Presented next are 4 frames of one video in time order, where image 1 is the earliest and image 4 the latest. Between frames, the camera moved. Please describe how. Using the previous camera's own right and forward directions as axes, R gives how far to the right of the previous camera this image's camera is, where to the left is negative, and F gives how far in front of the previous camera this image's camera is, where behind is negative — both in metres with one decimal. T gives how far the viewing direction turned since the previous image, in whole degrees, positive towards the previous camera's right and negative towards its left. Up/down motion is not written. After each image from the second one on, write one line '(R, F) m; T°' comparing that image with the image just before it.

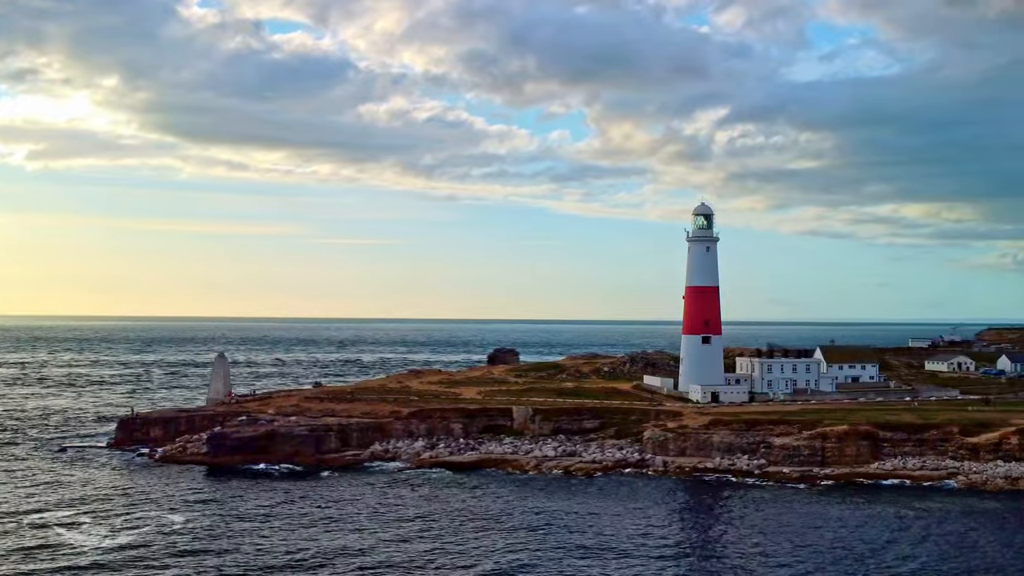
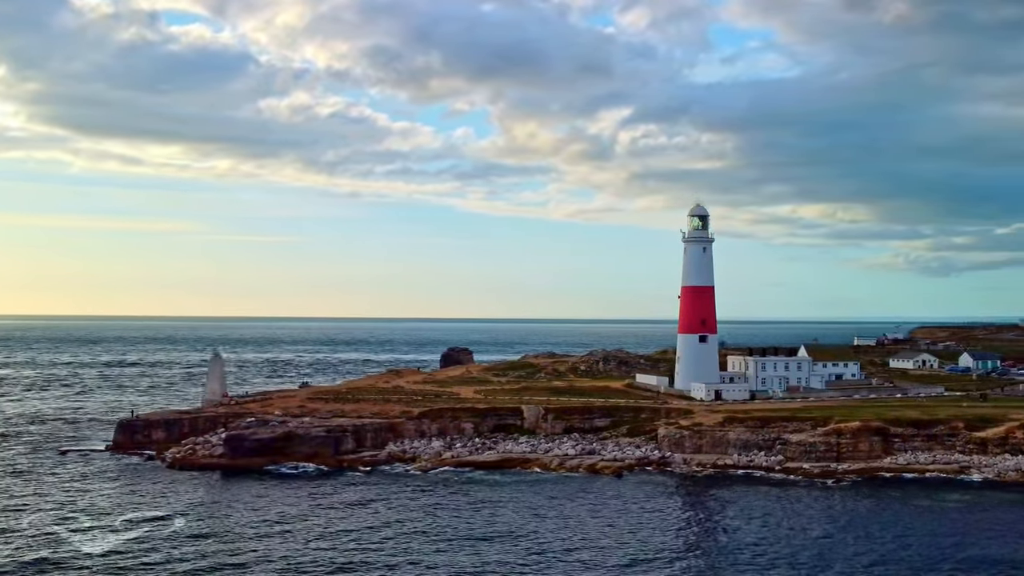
(-5.1, 0.0) m; +3°
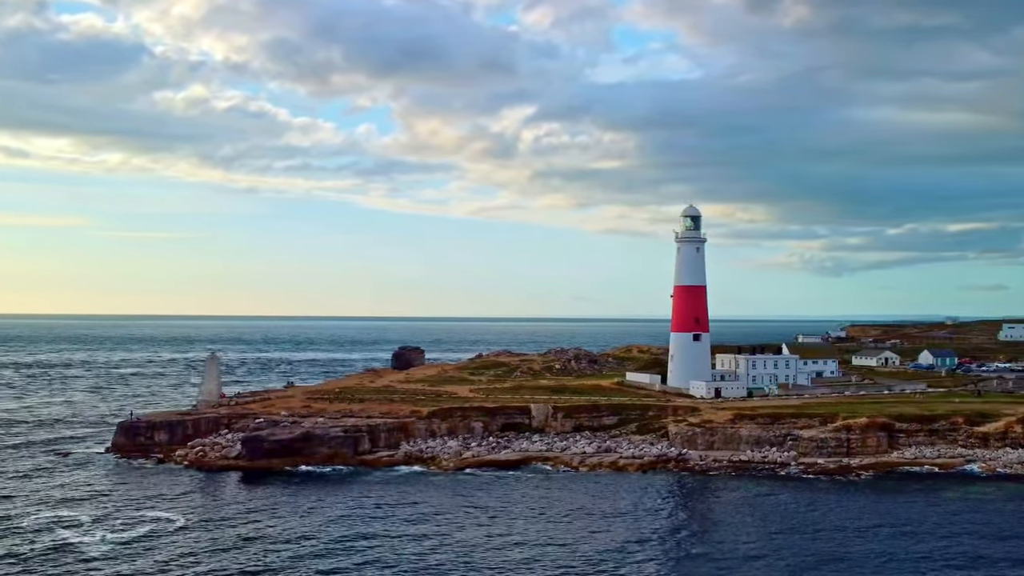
(-5.1, -0.2) m; +4°
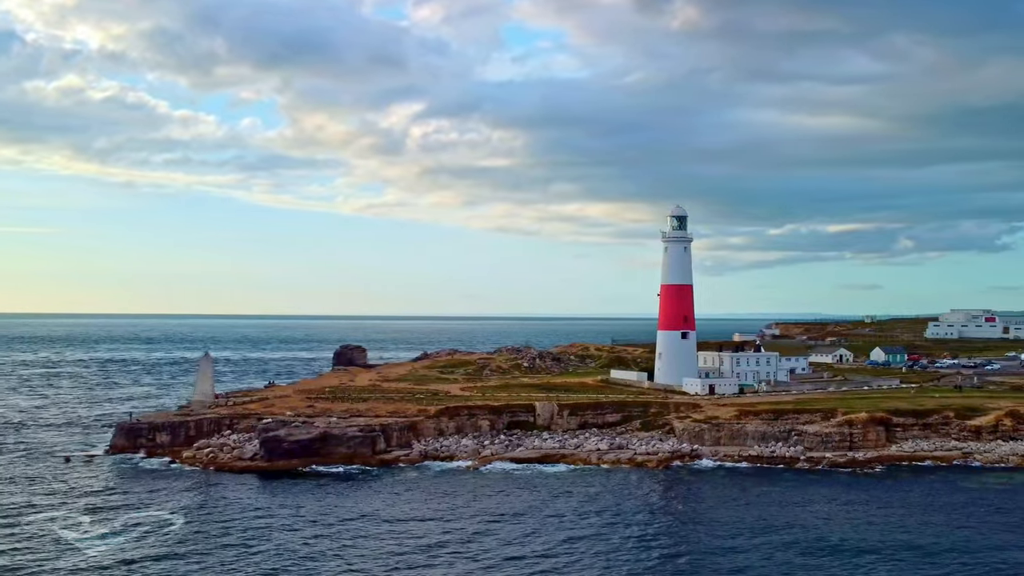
(-5.7, -0.3) m; +4°
